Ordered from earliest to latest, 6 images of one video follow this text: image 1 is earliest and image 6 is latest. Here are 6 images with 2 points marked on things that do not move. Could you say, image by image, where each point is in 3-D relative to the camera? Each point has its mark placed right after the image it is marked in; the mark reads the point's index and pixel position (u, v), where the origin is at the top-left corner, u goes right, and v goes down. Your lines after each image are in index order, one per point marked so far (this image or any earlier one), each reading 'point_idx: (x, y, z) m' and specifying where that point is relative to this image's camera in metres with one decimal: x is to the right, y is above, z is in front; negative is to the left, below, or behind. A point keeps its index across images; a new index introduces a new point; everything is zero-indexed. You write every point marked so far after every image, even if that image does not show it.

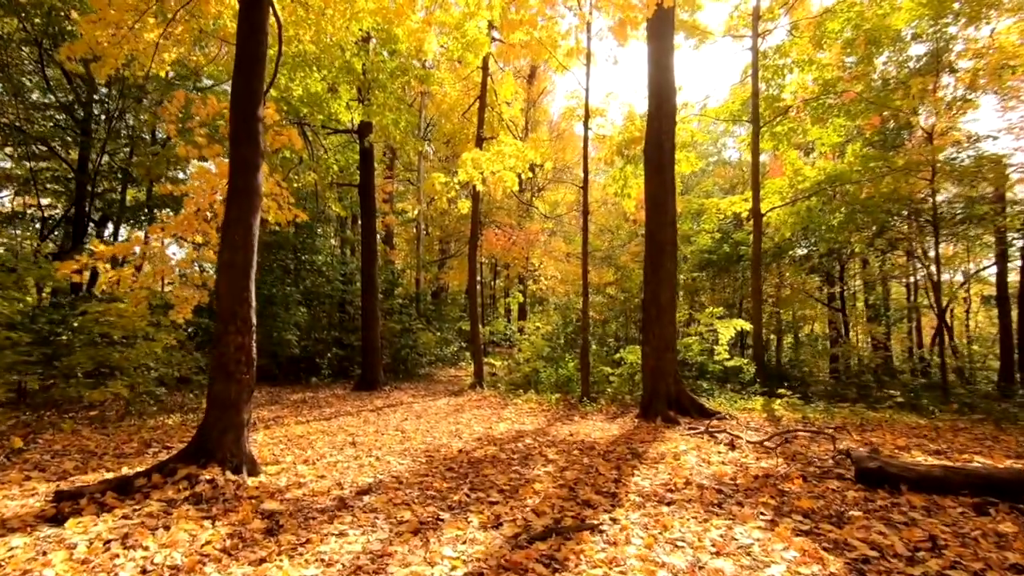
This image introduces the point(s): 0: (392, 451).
0: (-1.3, -1.8, +5.4) m
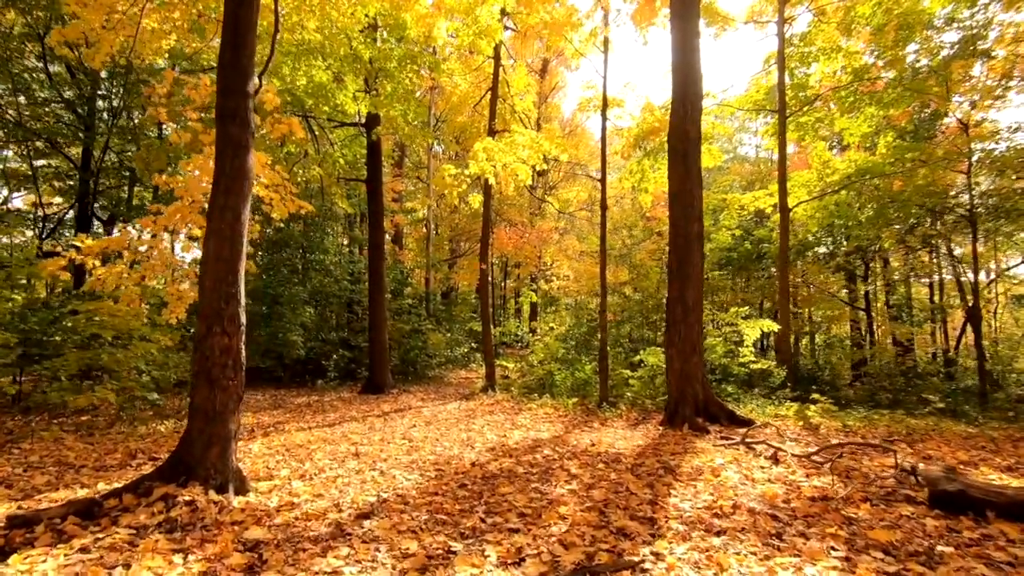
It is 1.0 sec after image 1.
0: (-1.1, -1.7, +4.9) m
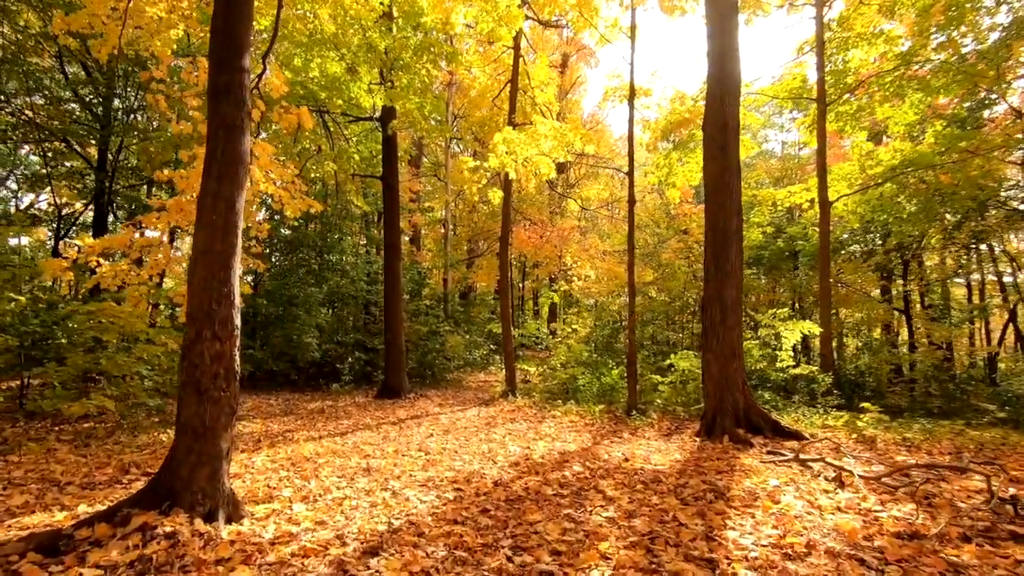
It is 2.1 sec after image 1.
0: (-0.9, -1.7, +4.4) m
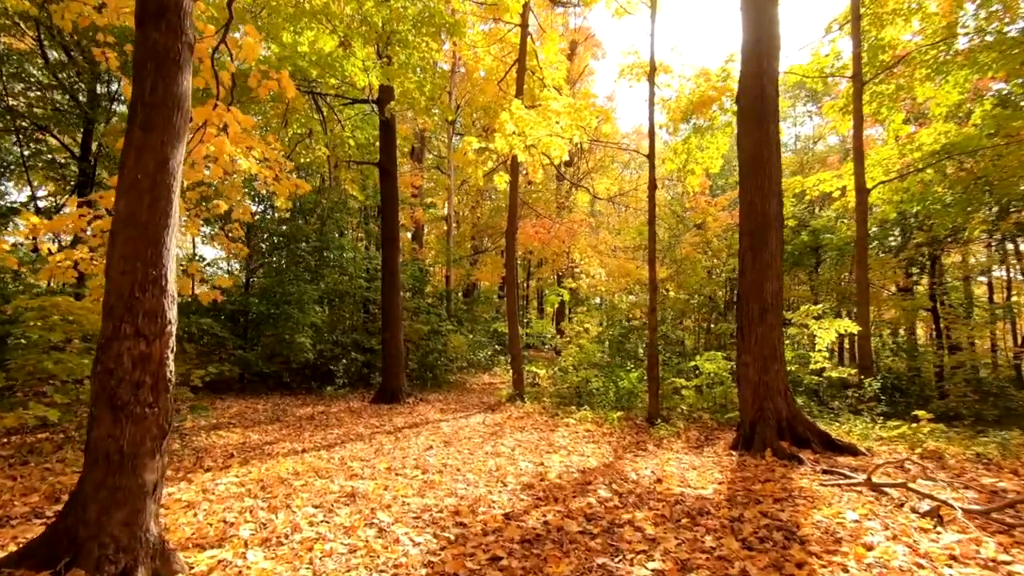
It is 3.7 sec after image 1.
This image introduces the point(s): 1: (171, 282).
0: (-0.8, -1.6, +3.6) m
1: (-1.8, 0.0, +2.6) m
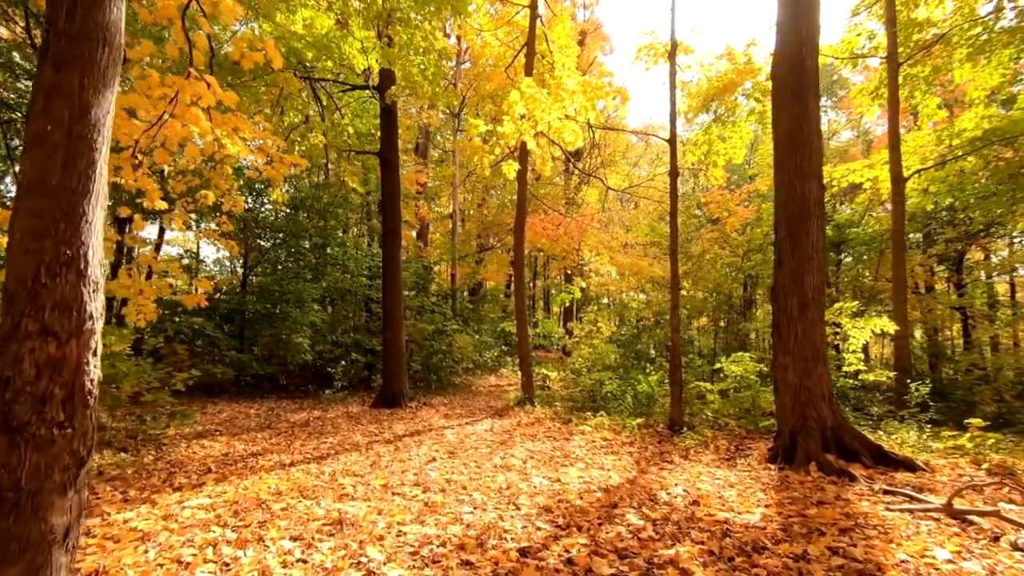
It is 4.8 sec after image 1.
0: (-0.7, -1.6, +3.0) m
1: (-1.7, +0.1, +2.1) m
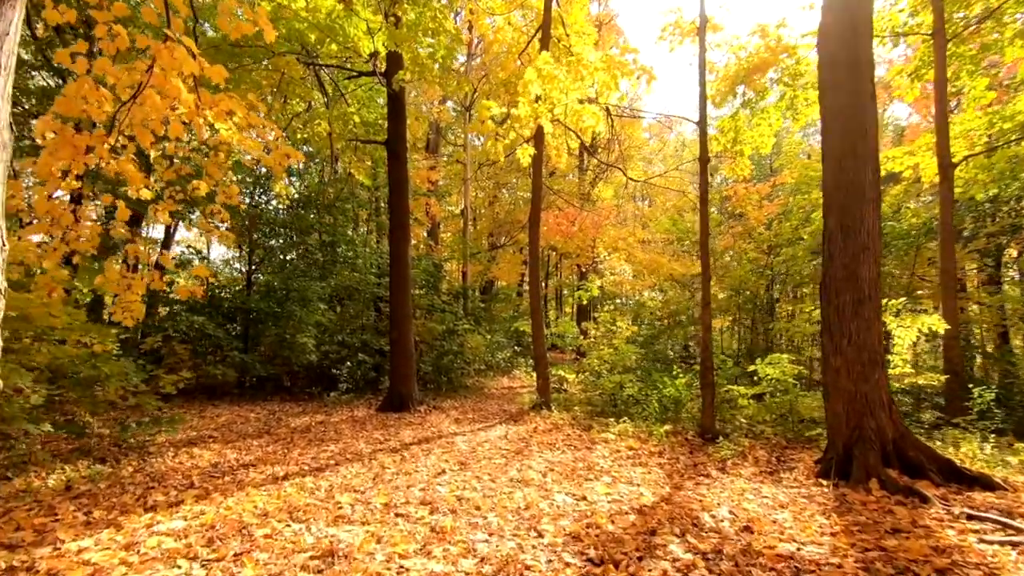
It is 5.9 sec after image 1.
0: (-0.5, -1.5, +2.5) m
1: (-1.6, +0.2, +1.5) m
